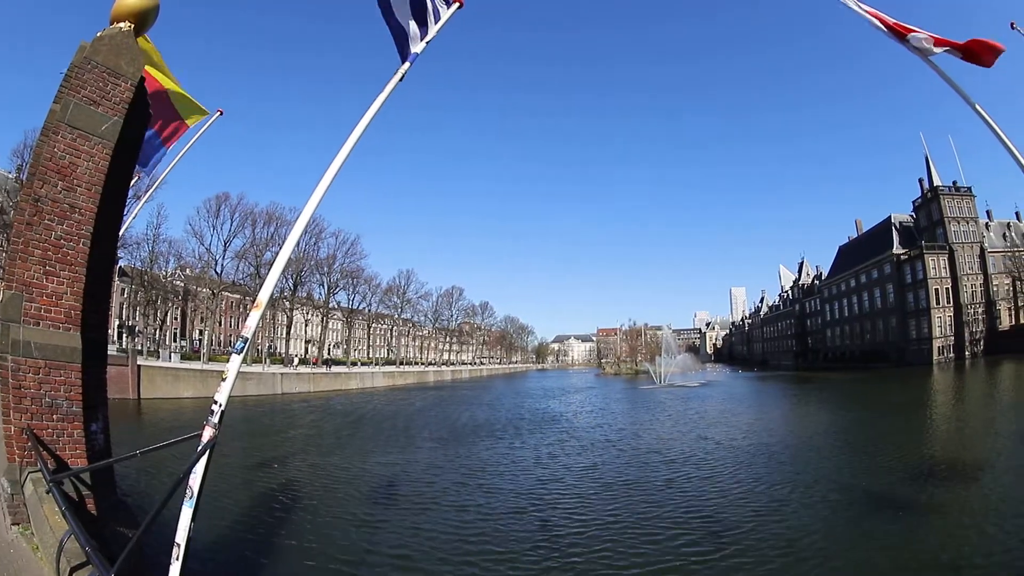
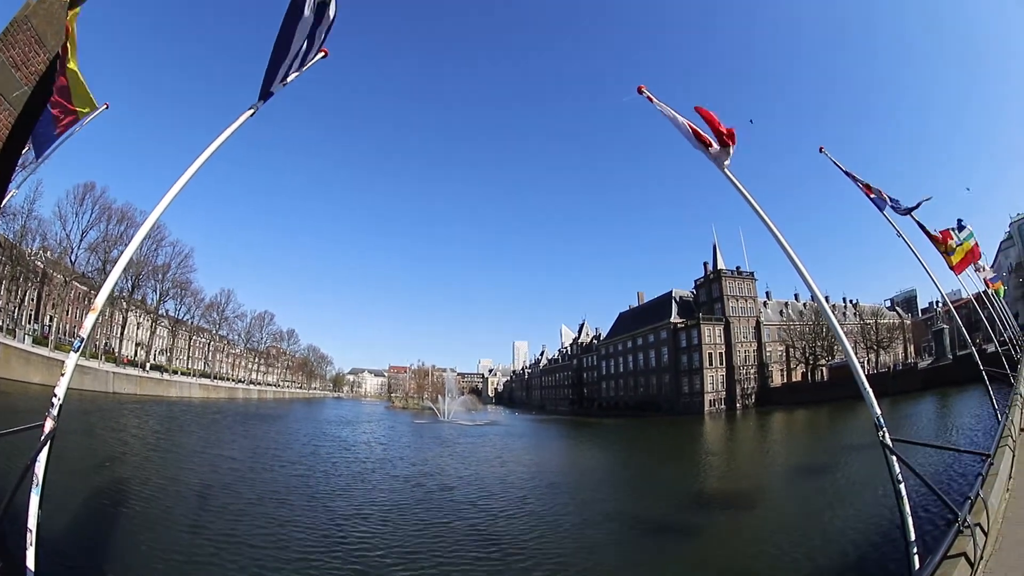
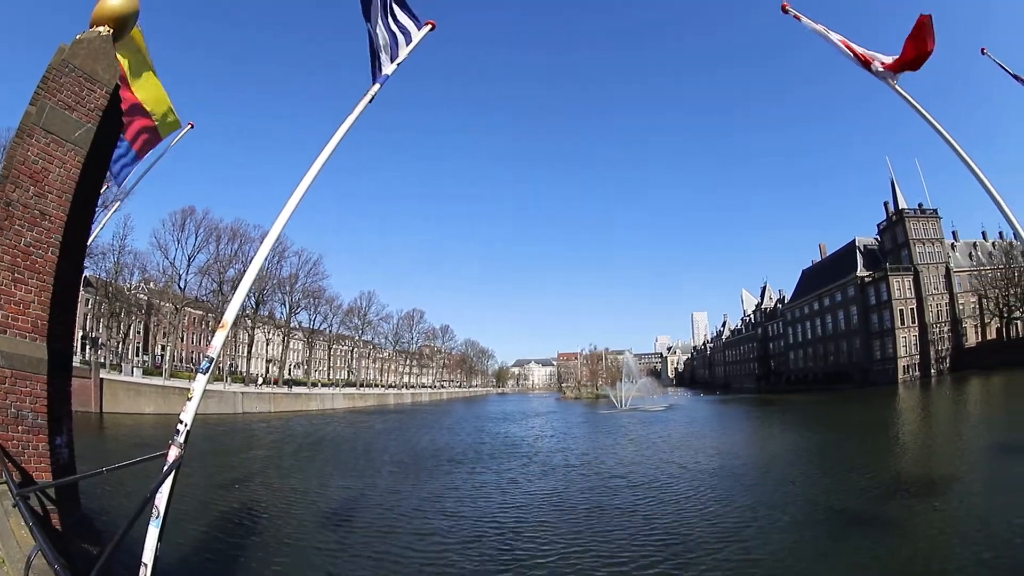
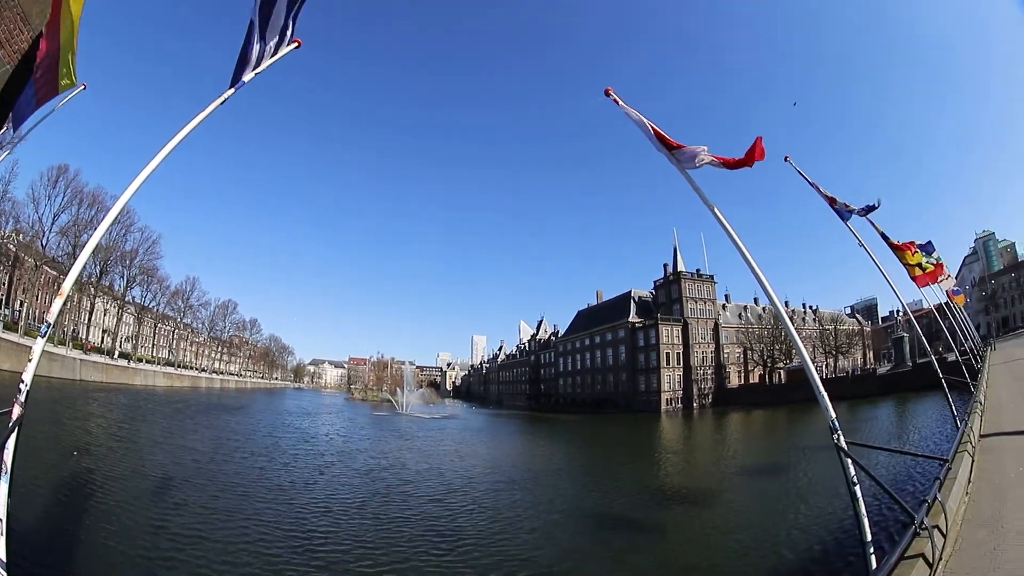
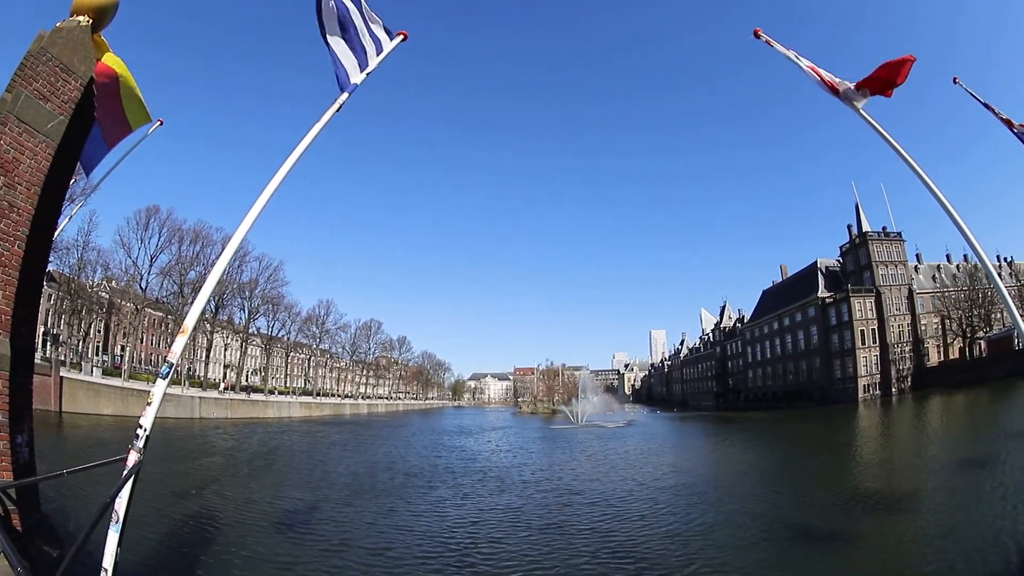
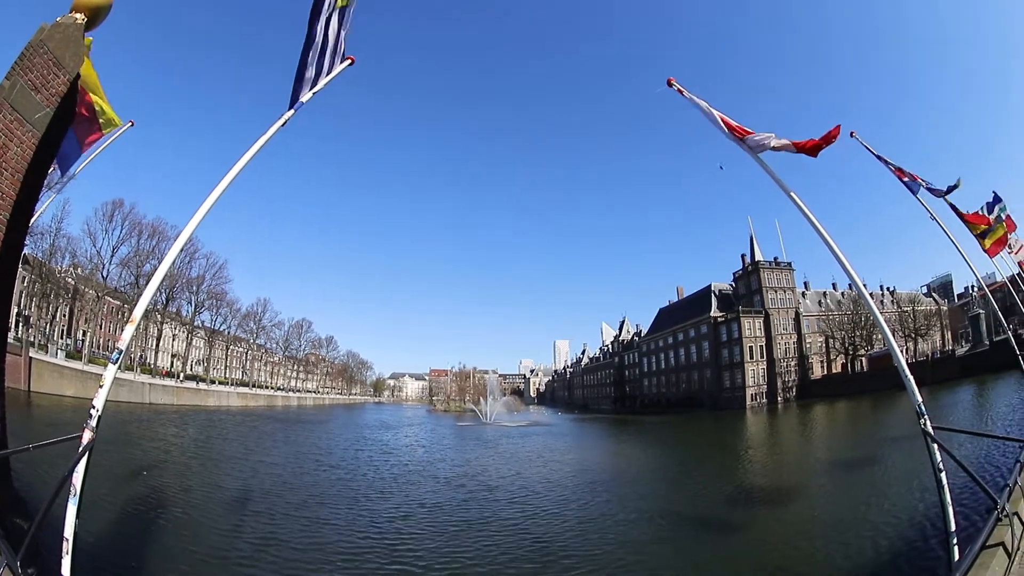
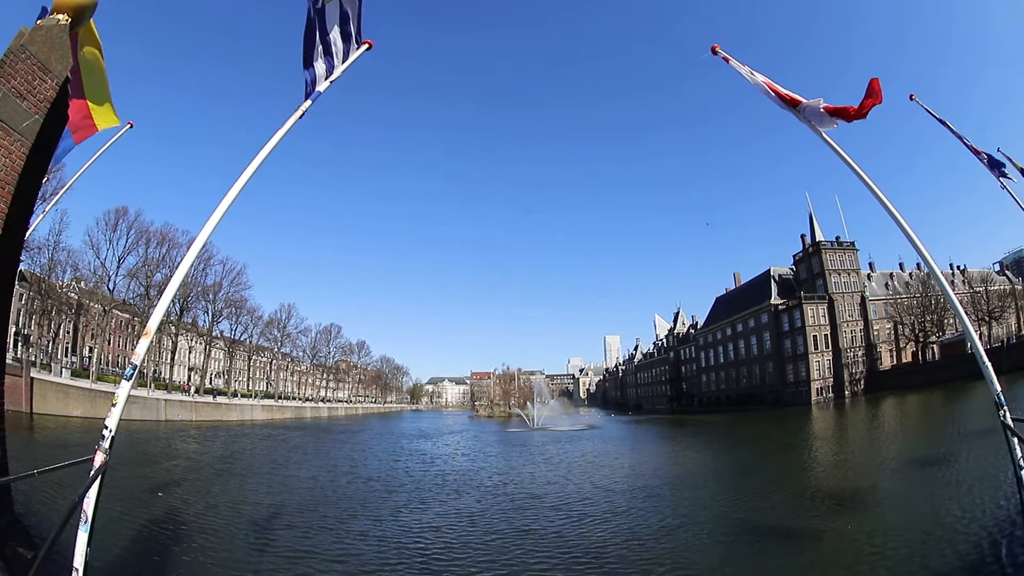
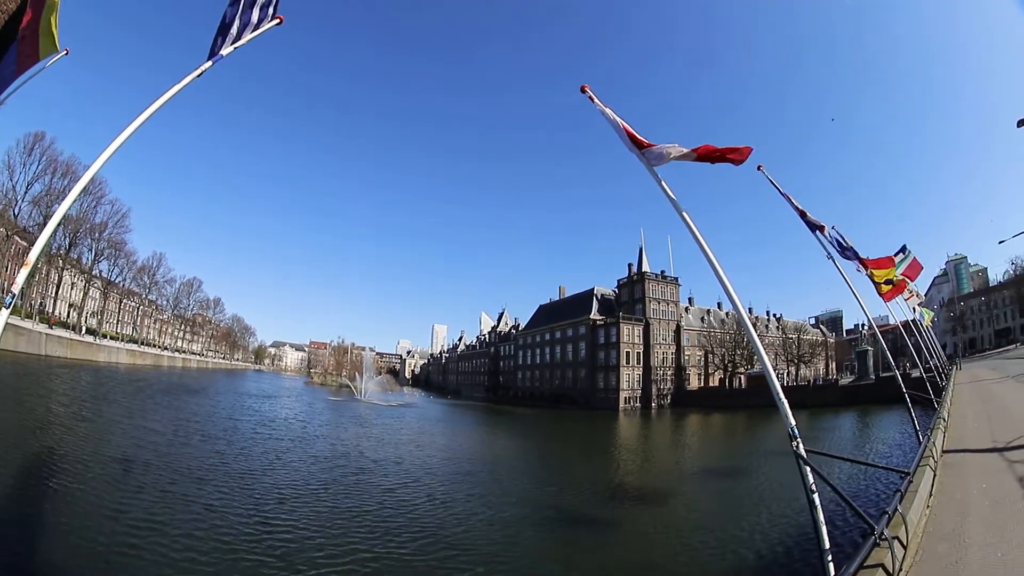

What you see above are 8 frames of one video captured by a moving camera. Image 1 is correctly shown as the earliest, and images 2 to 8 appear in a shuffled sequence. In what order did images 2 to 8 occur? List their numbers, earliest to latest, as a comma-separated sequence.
3, 5, 7, 6, 2, 4, 8
